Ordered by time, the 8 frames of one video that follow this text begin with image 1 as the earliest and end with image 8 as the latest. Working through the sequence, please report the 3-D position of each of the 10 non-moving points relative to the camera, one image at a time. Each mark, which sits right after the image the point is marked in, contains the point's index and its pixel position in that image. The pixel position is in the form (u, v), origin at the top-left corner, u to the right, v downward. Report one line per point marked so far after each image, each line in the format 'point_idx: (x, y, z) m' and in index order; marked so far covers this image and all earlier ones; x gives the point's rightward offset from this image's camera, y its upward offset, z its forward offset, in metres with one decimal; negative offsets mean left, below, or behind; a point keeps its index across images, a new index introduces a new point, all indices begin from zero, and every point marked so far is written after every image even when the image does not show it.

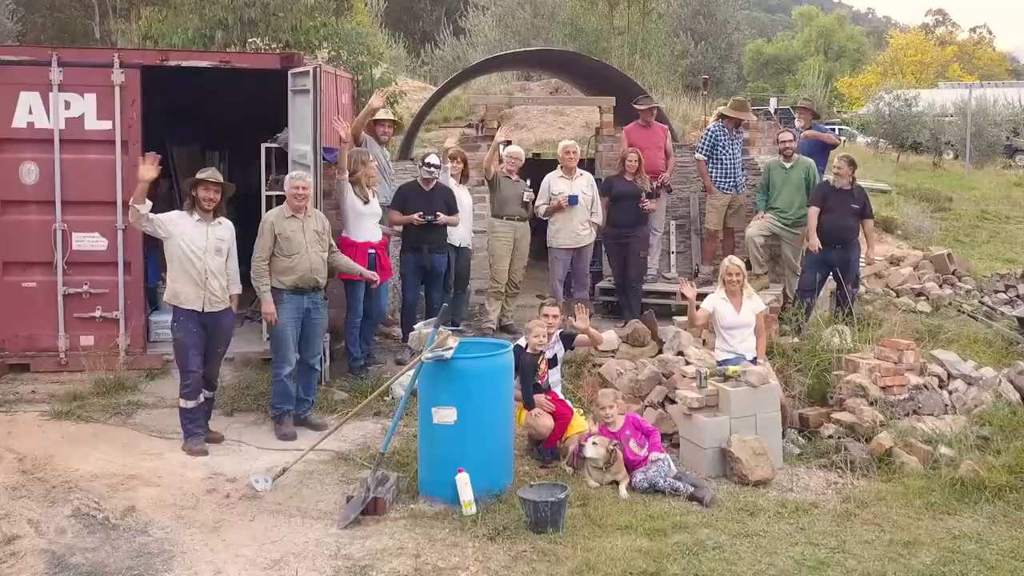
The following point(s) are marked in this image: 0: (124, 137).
0: (-2.8, +1.1, +8.1) m
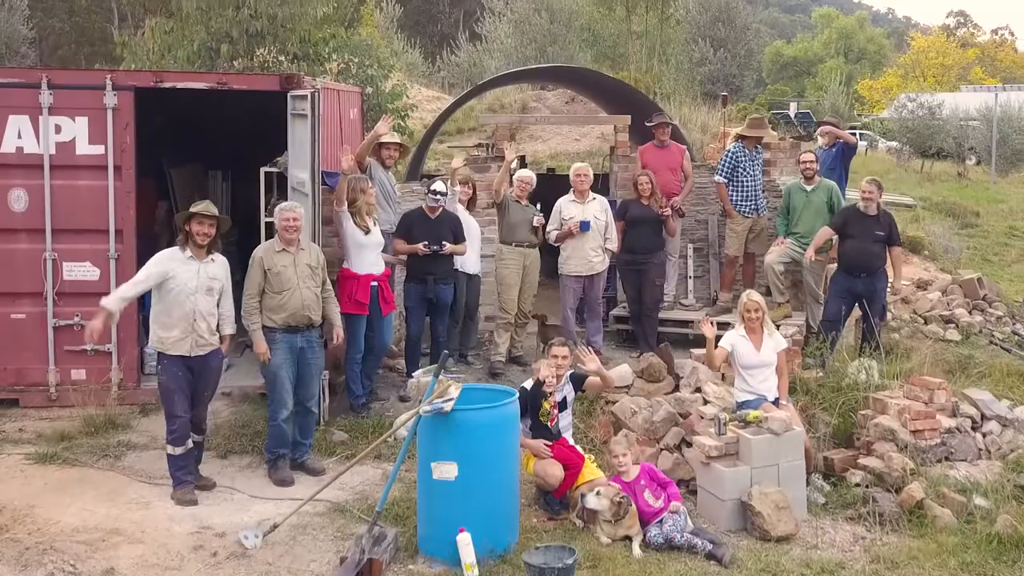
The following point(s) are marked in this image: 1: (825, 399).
0: (-2.8, +0.9, +7.8) m
1: (+2.2, -0.8, +7.6) m
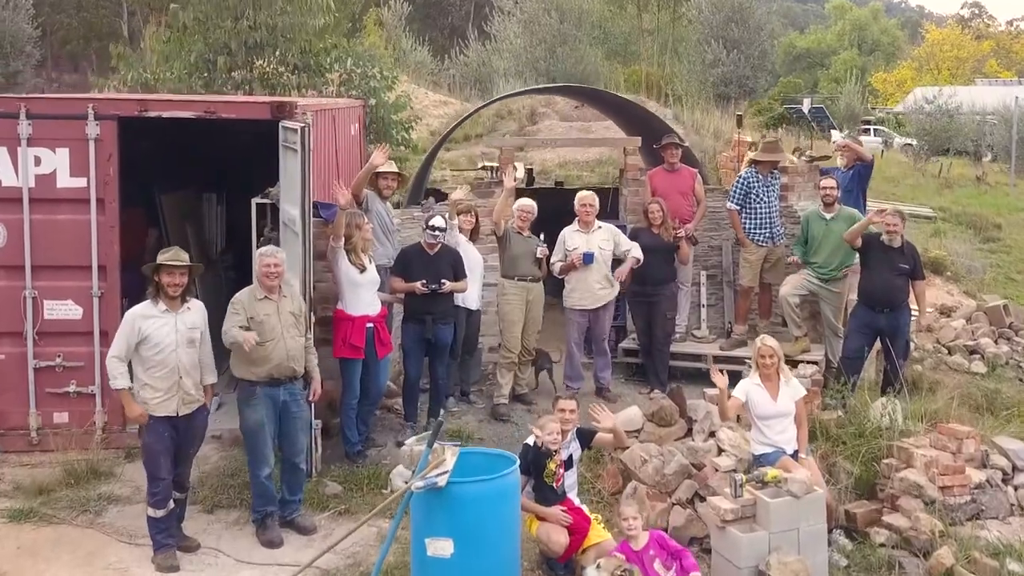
0: (-2.8, +0.6, +7.4) m
1: (+2.2, -1.0, +7.2) m
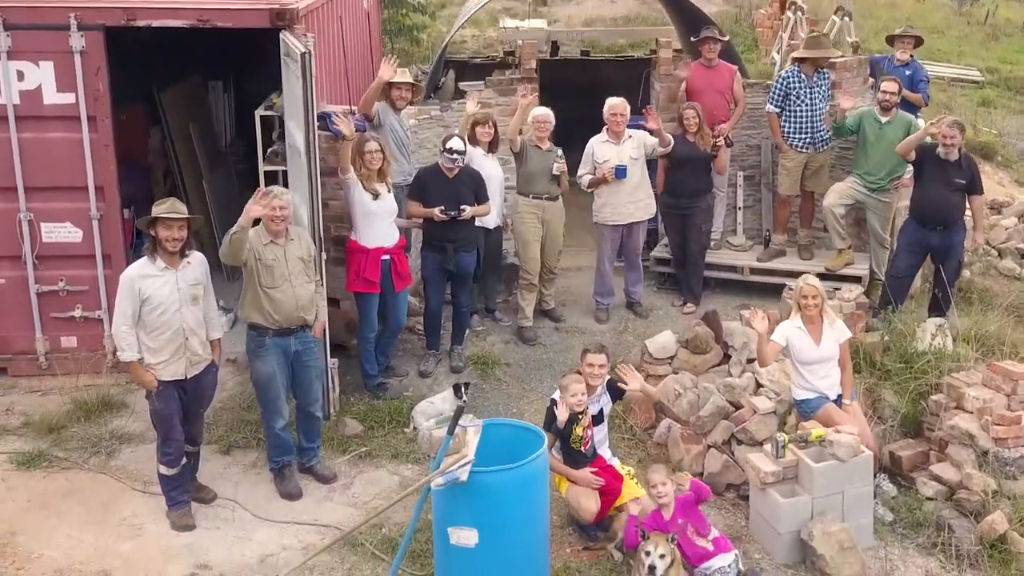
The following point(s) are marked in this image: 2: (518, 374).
0: (-2.6, +1.1, +6.9) m
1: (+2.3, -0.5, +6.9) m
2: (0.0, -0.6, +7.2) m
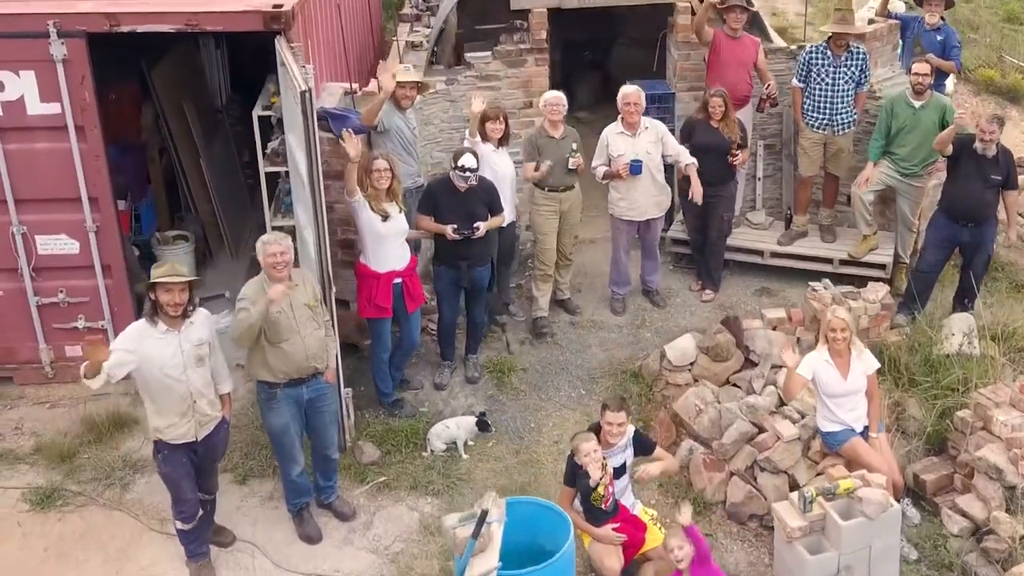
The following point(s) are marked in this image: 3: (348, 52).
0: (-2.5, +1.0, +6.5) m
1: (+2.5, -0.6, +6.7) m
2: (+0.1, -0.6, +7.0) m
3: (-1.2, +1.8, +8.3) m
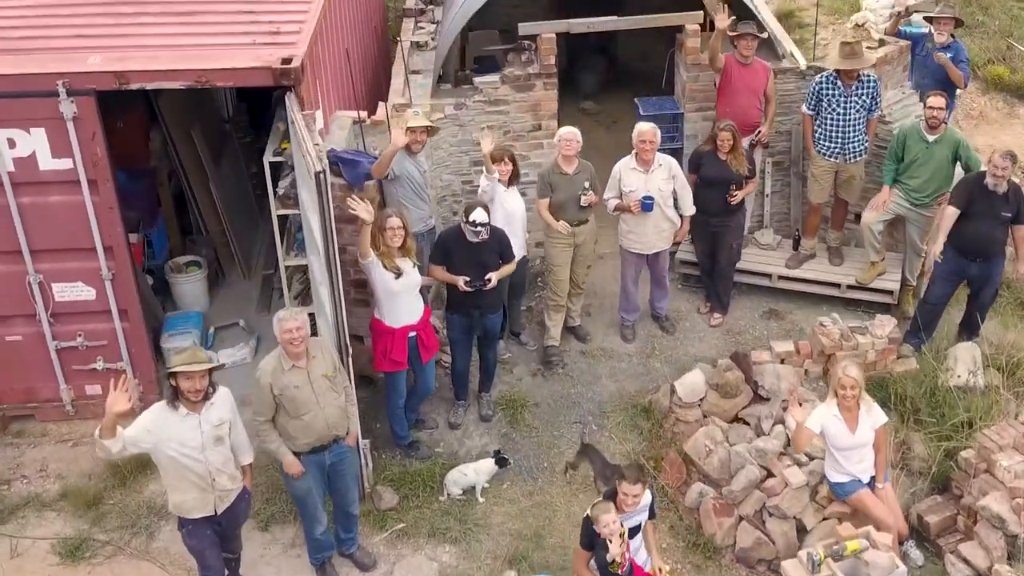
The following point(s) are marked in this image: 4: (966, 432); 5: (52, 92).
0: (-2.5, +0.7, +6.5) m
1: (+2.5, -0.8, +6.9) m
2: (+0.2, -0.8, +7.1) m
3: (-1.2, +1.6, +8.3) m
4: (+2.7, -0.9, +6.7) m
5: (-2.6, +1.1, +6.3) m
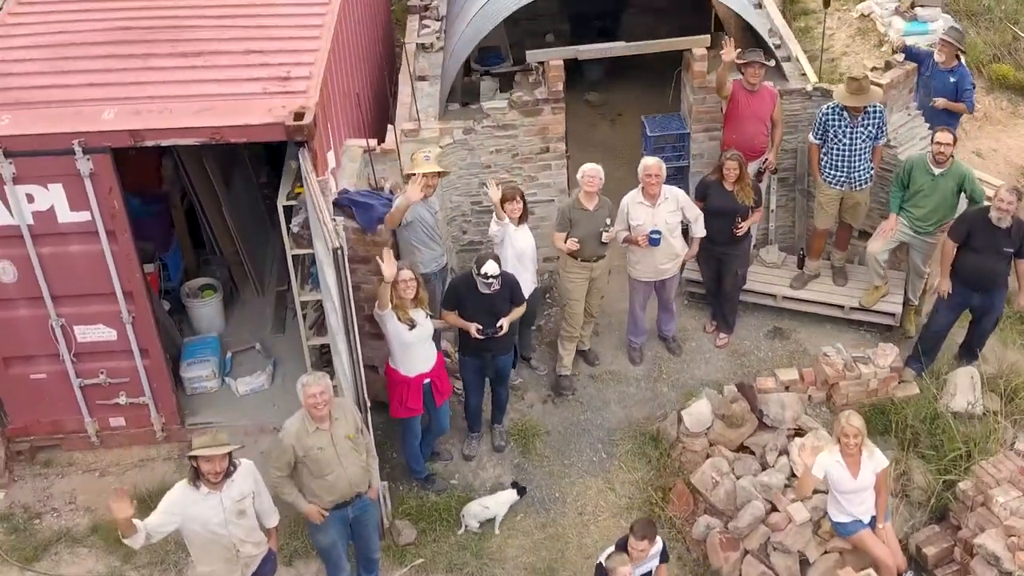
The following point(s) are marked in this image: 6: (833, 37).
0: (-2.4, +0.4, +6.7) m
1: (+2.6, -1.0, +7.1) m
2: (+0.3, -1.0, +7.4) m
3: (-1.1, +1.4, +8.3) m
4: (+2.8, -1.1, +6.9) m
5: (-2.5, +0.8, +6.3) m
6: (+3.1, +2.4, +10.9) m
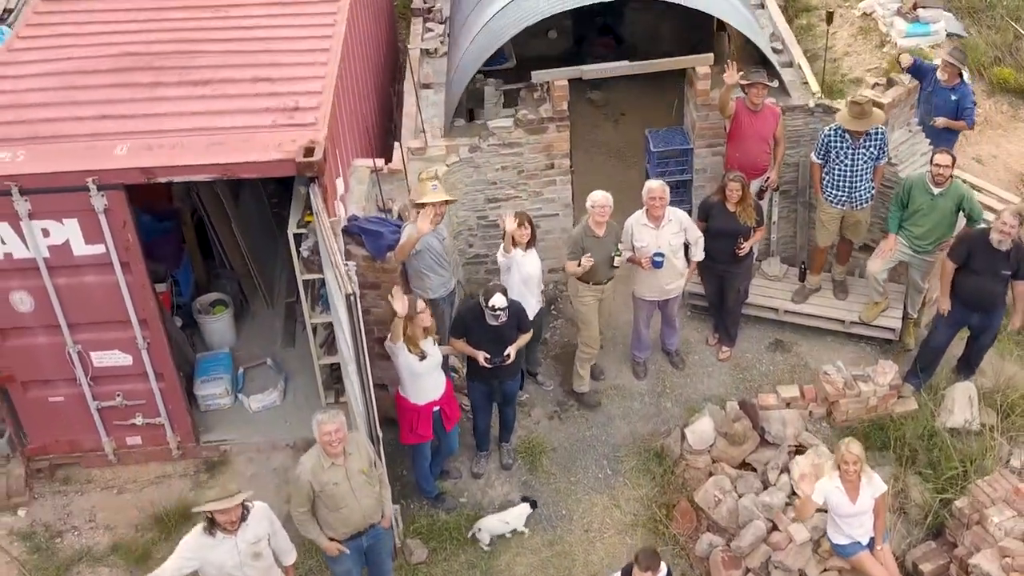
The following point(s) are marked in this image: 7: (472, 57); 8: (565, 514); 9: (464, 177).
0: (-2.4, +0.2, +6.8) m
1: (+2.7, -1.2, +7.3) m
2: (+0.4, -1.2, +7.6) m
3: (-1.1, +1.3, +8.4) m
4: (+2.8, -1.2, +7.1) m
5: (-2.5, +0.6, +6.5) m
6: (+3.2, +2.5, +10.9) m
7: (-0.3, +1.8, +8.6) m
8: (+0.3, -1.5, +7.3) m
9: (-0.4, +0.8, +8.1) m
